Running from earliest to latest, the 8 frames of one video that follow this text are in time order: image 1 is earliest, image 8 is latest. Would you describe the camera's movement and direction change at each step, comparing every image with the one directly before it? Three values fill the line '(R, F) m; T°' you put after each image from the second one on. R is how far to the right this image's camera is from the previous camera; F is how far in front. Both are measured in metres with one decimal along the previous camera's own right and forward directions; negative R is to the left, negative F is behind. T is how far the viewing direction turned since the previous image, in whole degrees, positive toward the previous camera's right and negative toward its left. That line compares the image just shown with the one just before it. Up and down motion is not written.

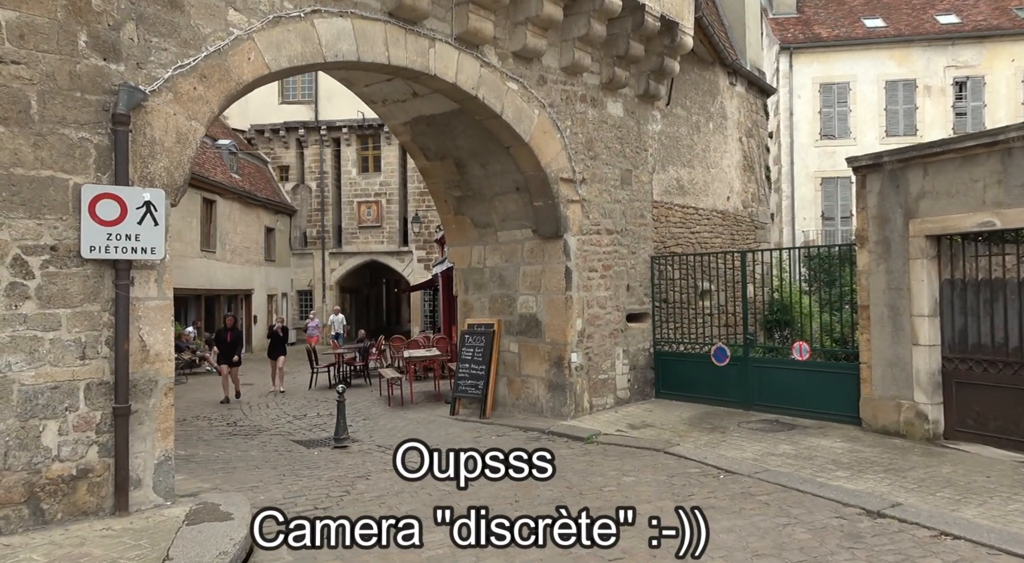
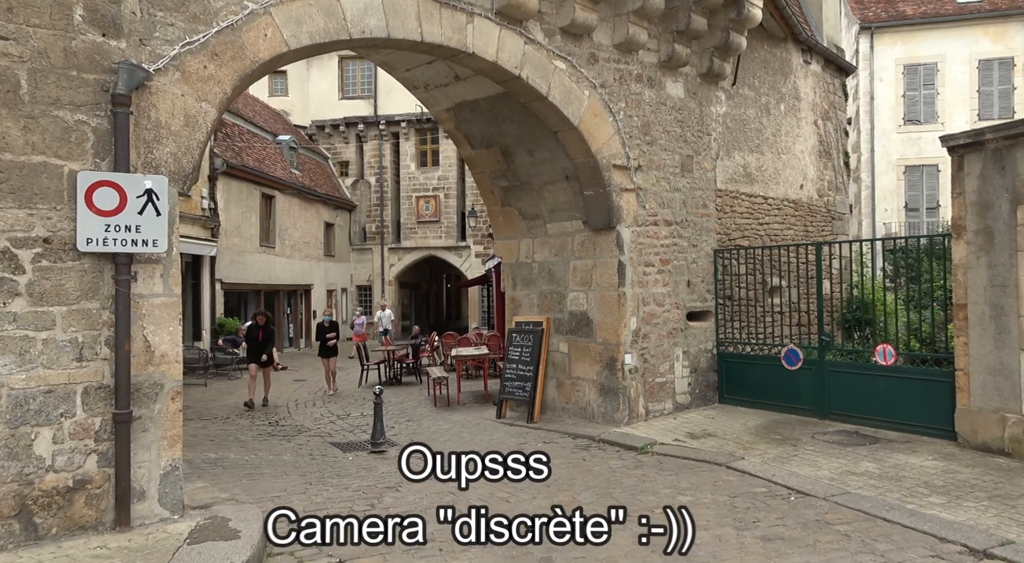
(+0.2, +0.6) m; -5°
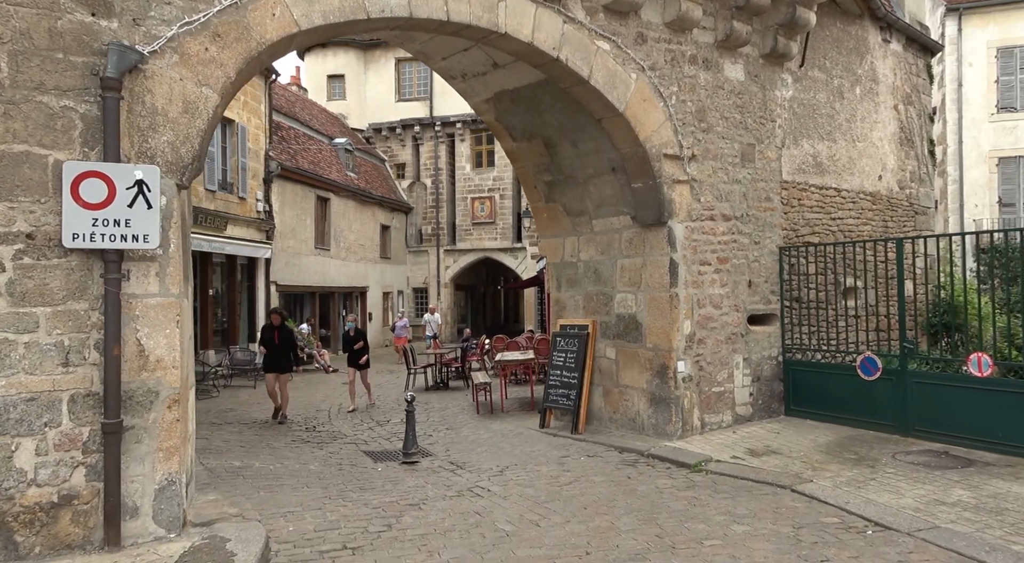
(+0.2, +0.5) m; -5°
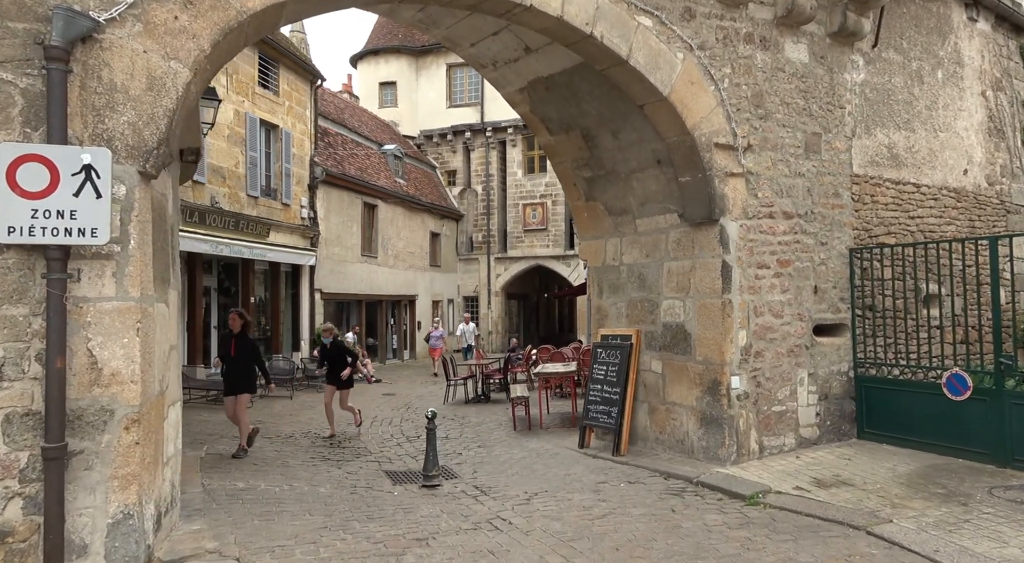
(+0.2, +0.7) m; -5°
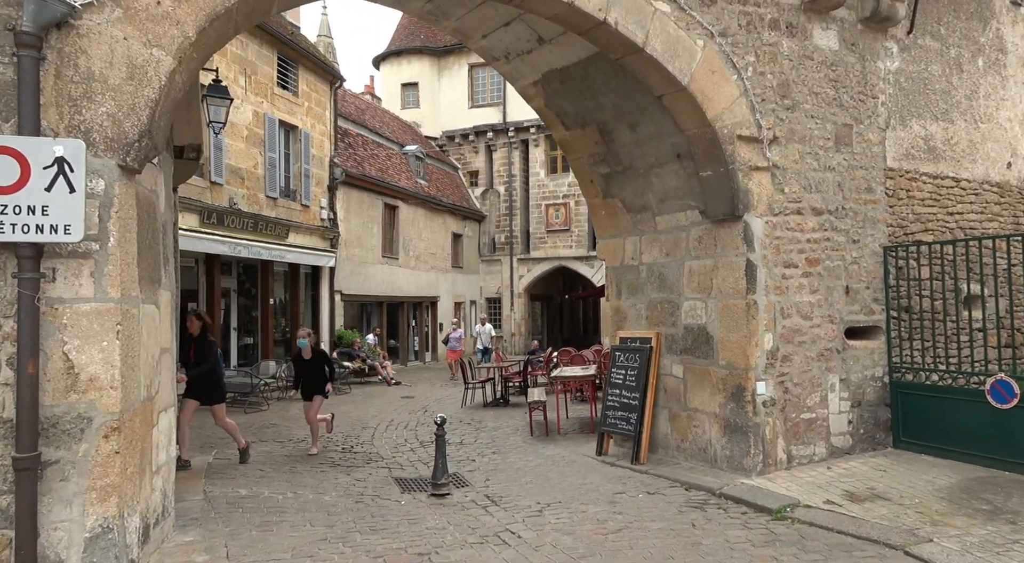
(+0.1, +0.3) m; -2°
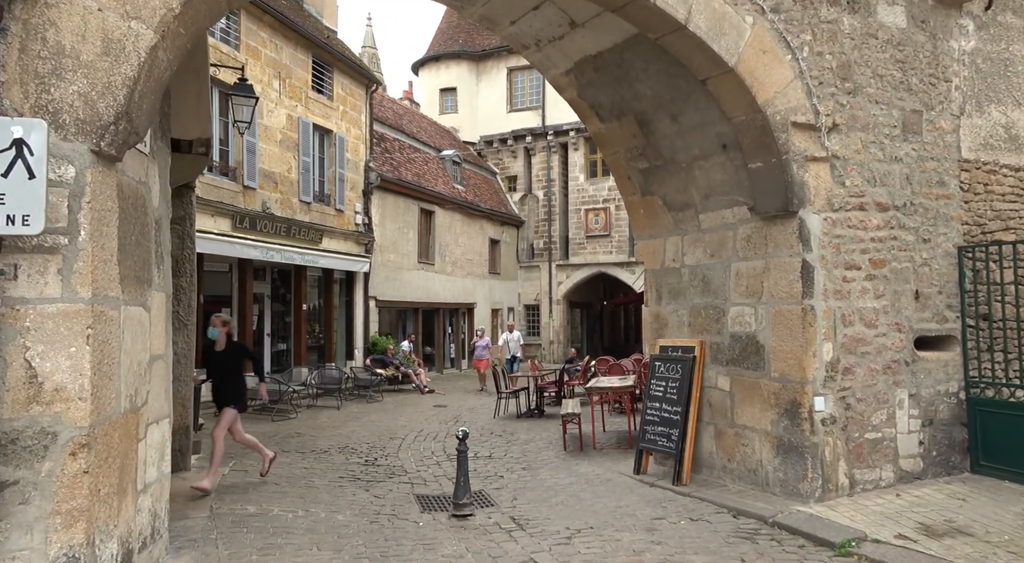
(+0.1, +0.5) m; -3°
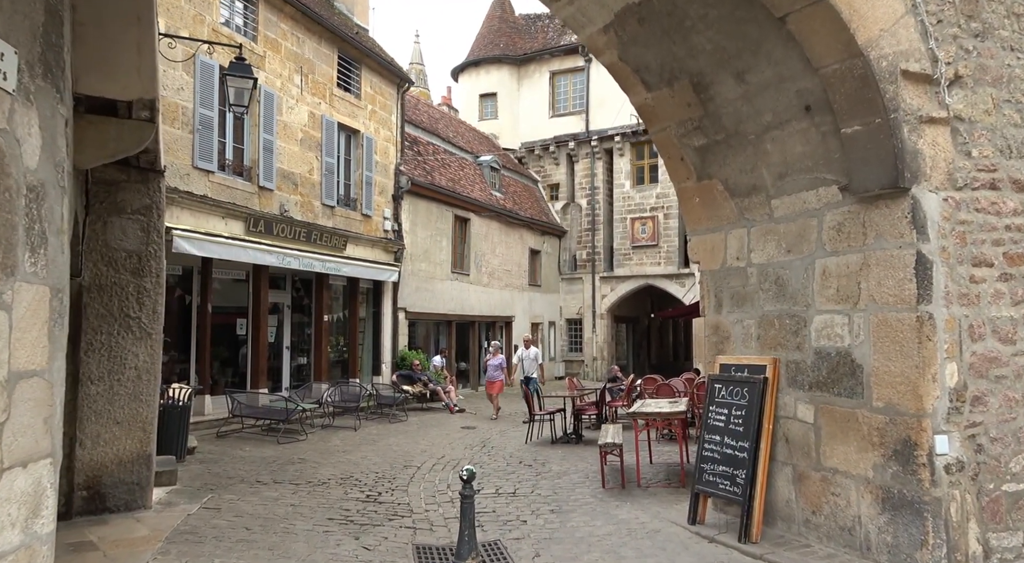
(+0.2, +1.2) m; -4°
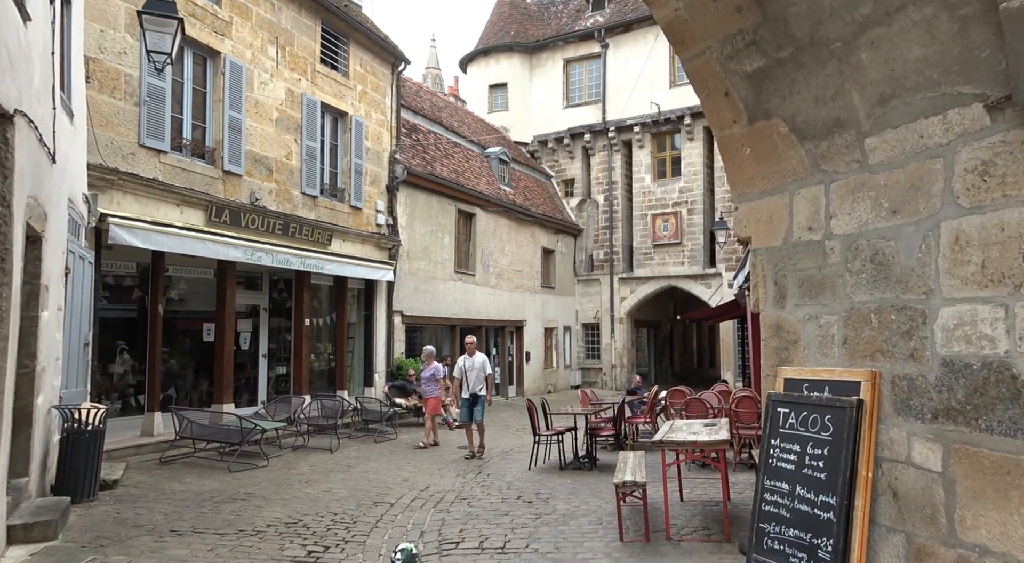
(+0.2, +1.6) m; -1°
